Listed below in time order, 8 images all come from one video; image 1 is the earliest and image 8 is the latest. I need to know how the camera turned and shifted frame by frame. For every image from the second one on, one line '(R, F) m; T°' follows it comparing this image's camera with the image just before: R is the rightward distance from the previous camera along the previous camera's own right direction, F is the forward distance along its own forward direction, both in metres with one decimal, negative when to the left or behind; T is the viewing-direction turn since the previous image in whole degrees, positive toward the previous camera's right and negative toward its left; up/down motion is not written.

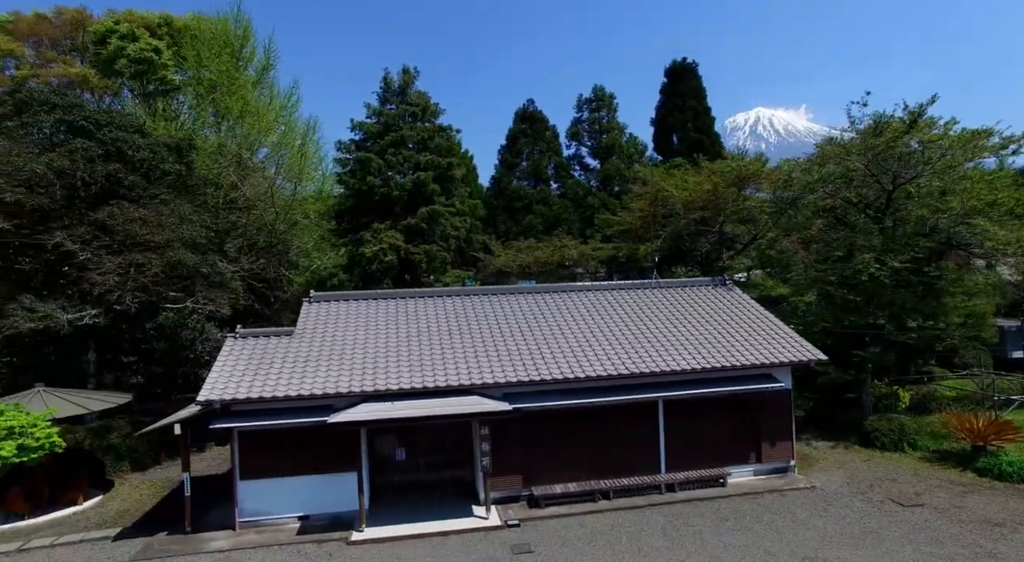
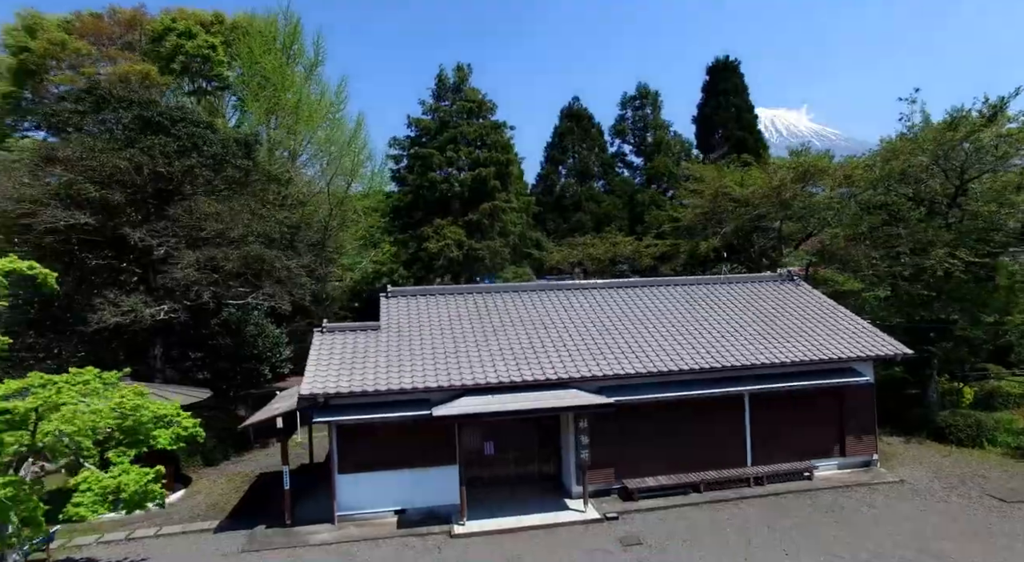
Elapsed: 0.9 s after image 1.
(-1.8, 0.0) m; 0°
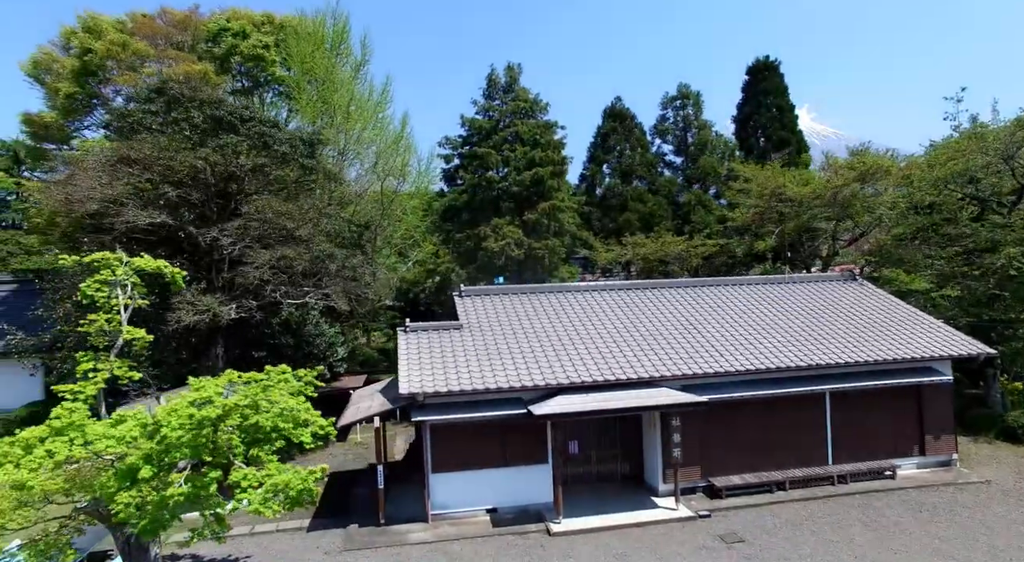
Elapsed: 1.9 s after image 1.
(-1.8, 0.0) m; 0°
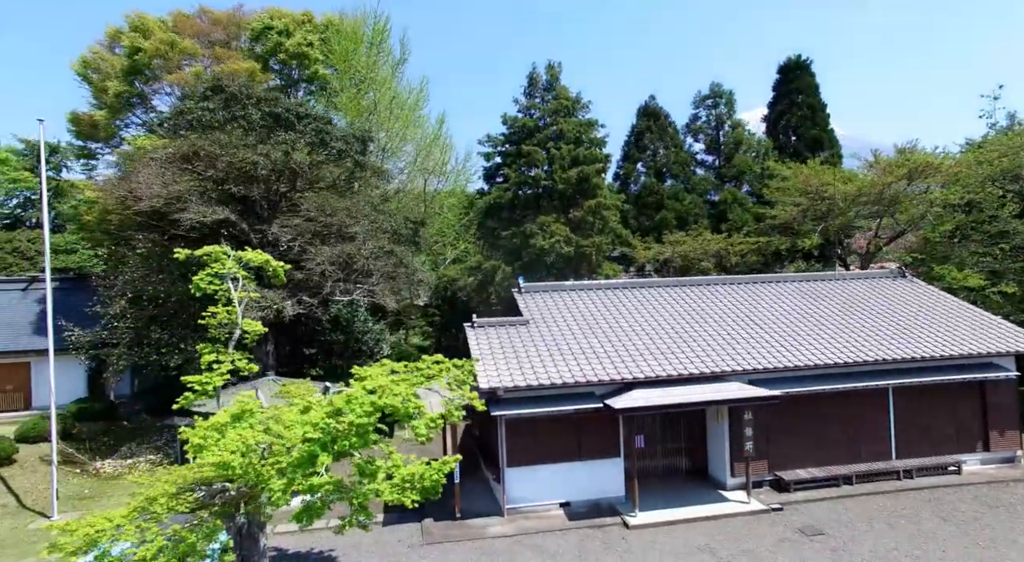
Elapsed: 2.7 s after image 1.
(-1.4, -0.1) m; 0°
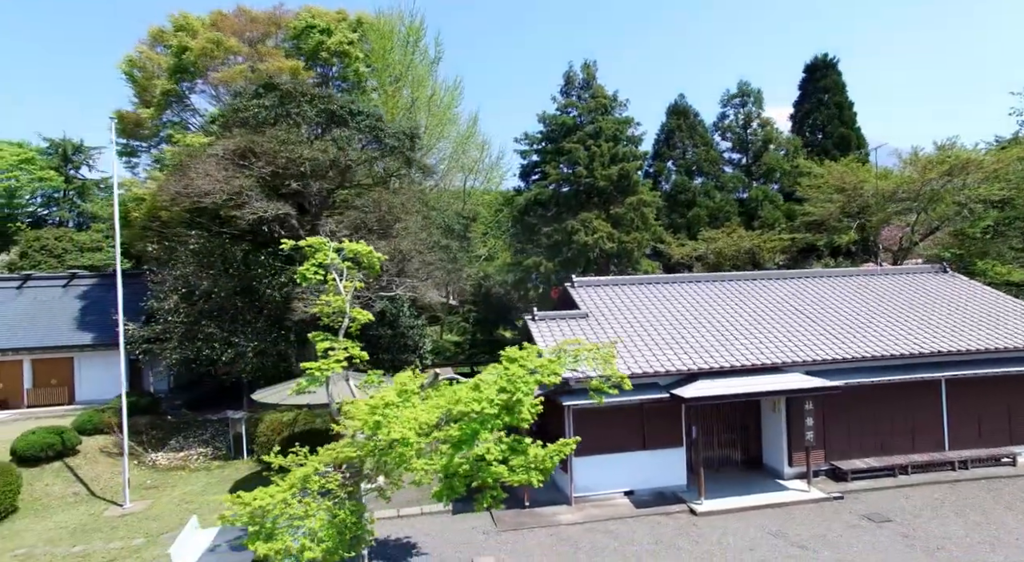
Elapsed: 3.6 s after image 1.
(-1.3, -0.3) m; 0°
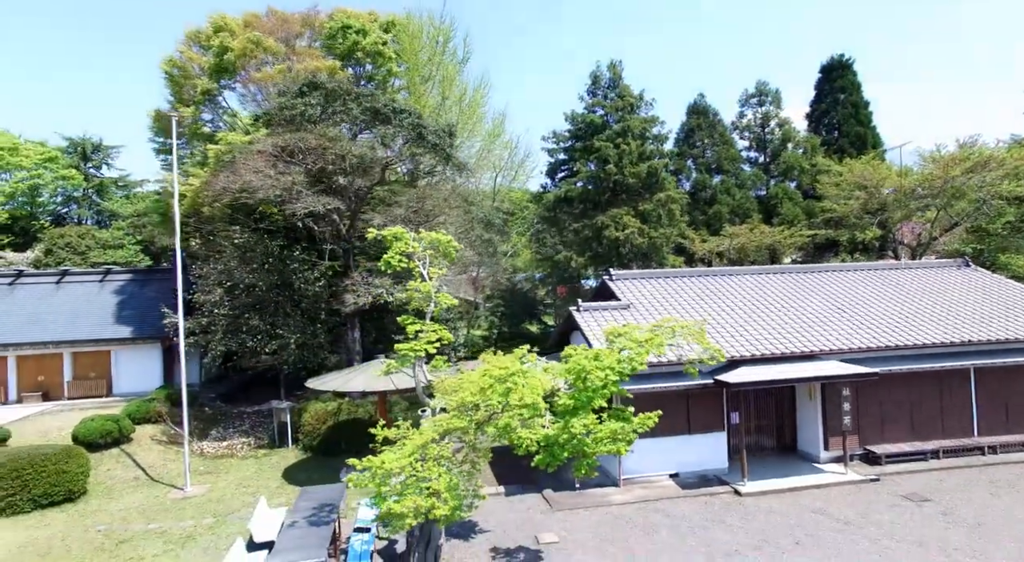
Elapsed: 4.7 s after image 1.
(-1.0, -0.6) m; 0°
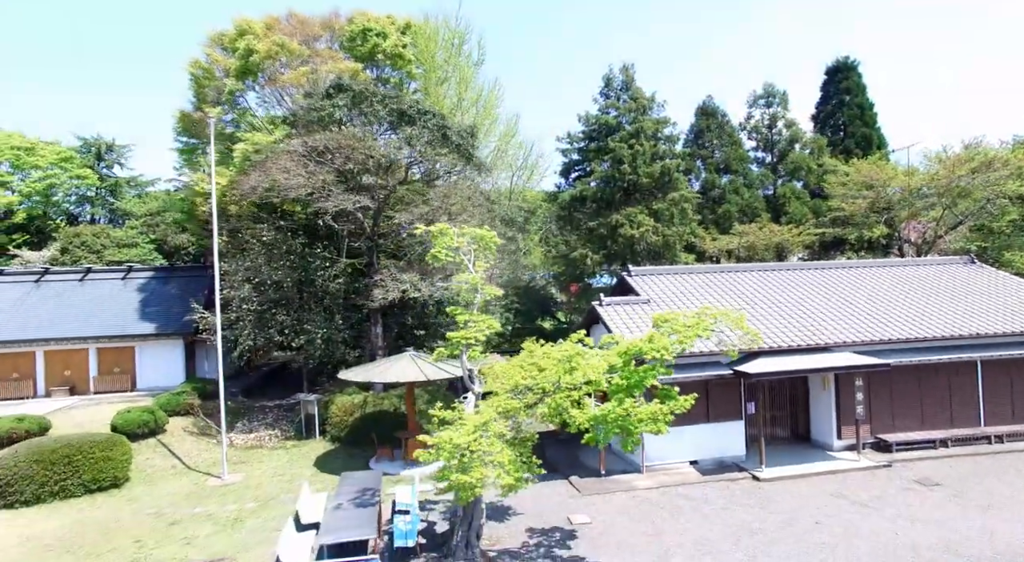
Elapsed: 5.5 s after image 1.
(-0.6, -0.6) m; 0°
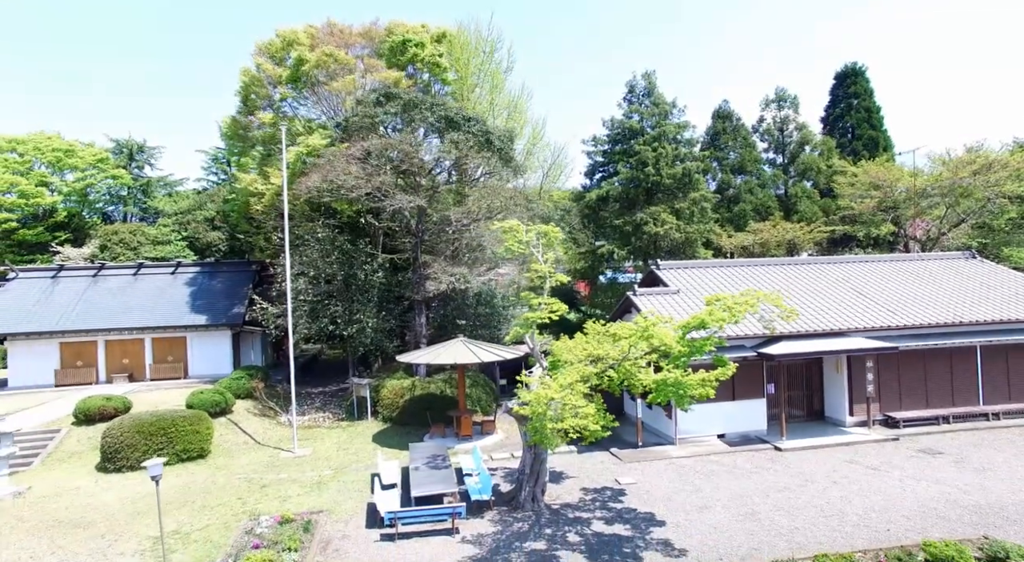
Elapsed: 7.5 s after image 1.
(-1.0, -1.7) m; 0°
